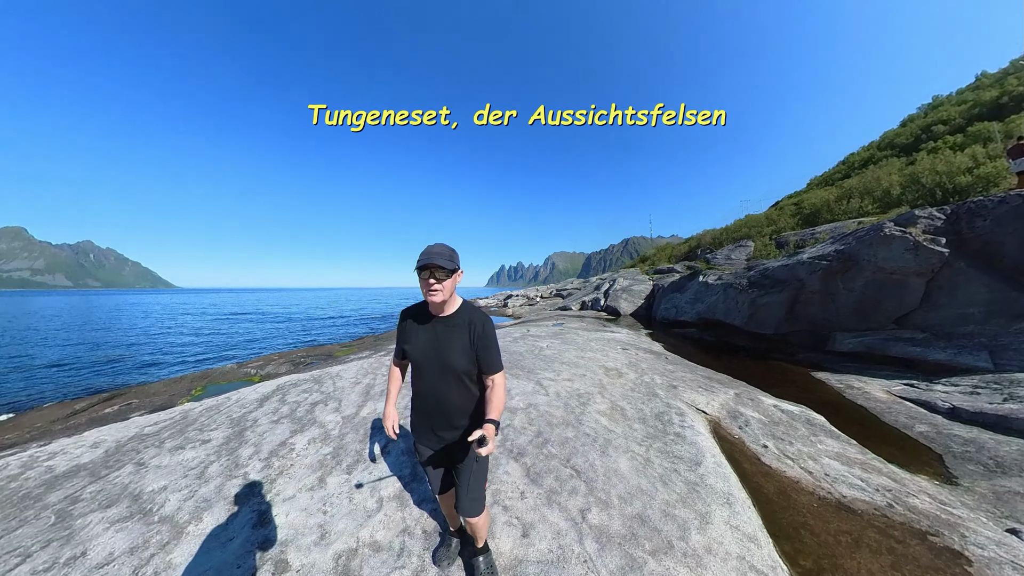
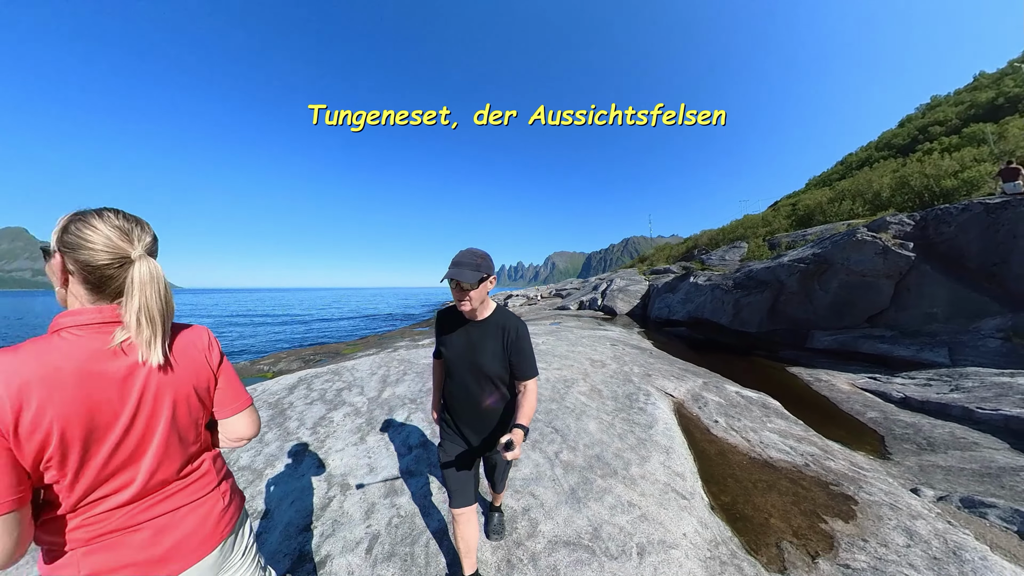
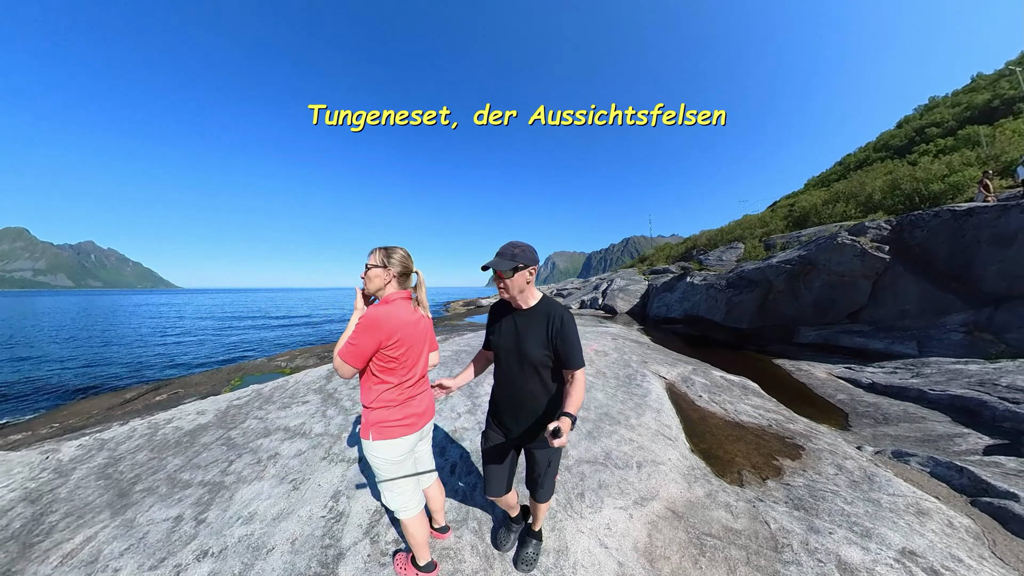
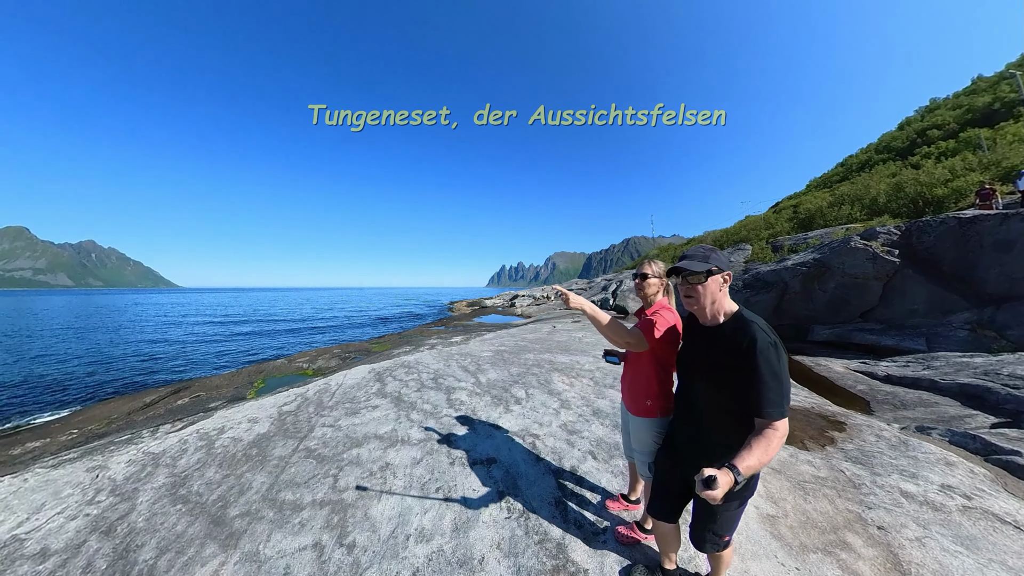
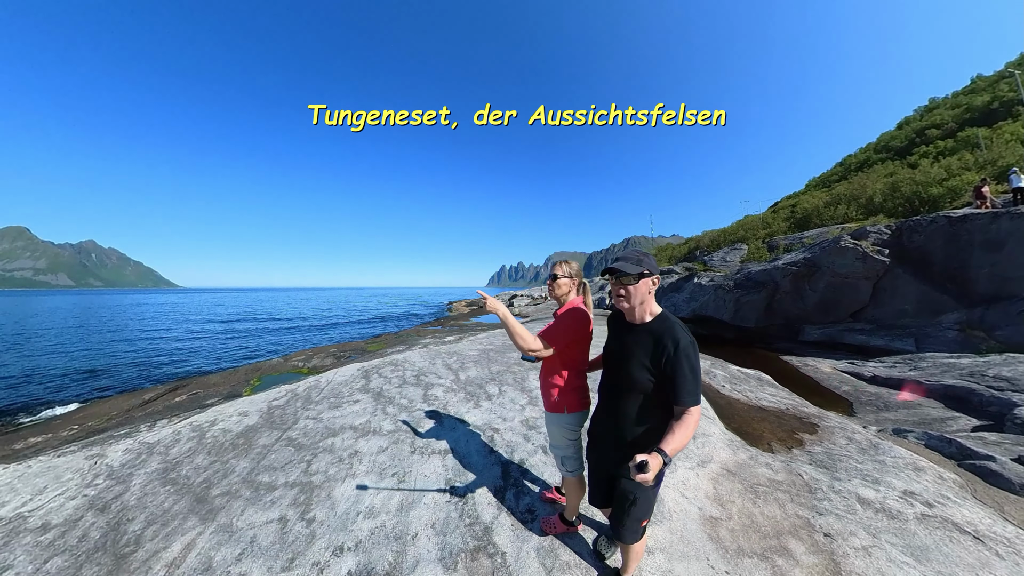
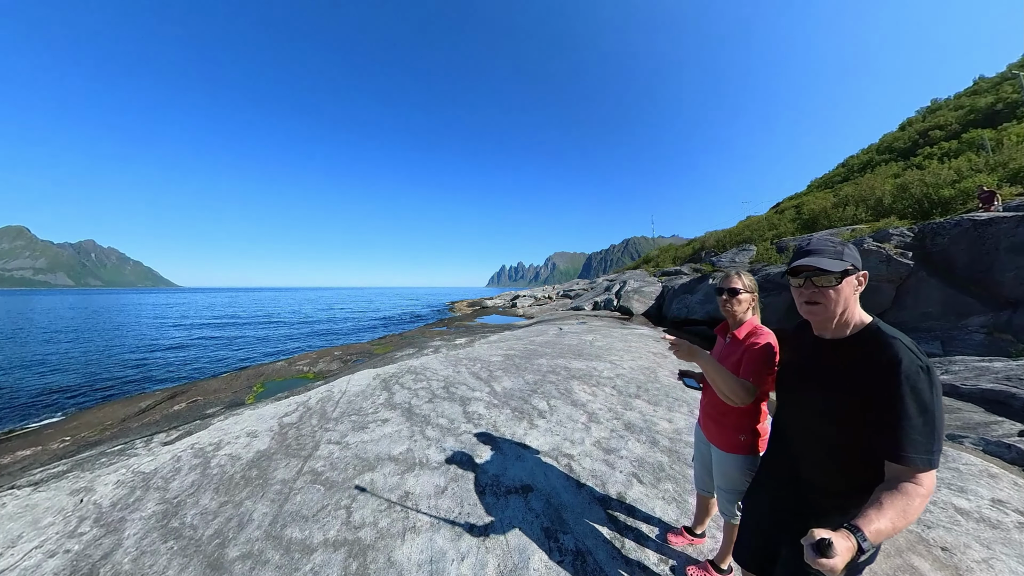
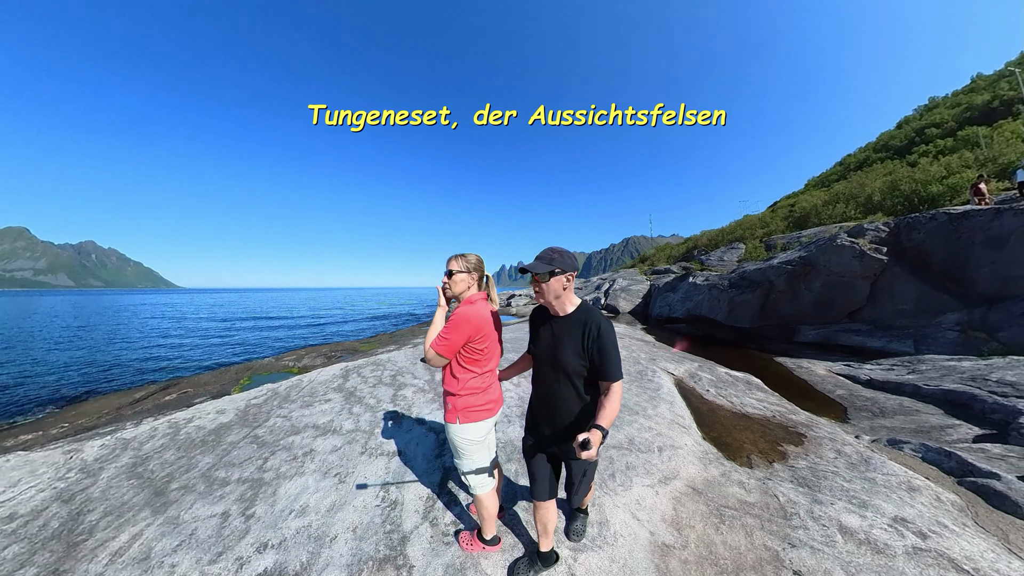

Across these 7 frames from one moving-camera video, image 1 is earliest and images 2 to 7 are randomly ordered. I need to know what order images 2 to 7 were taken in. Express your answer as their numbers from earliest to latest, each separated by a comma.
2, 3, 7, 5, 4, 6
